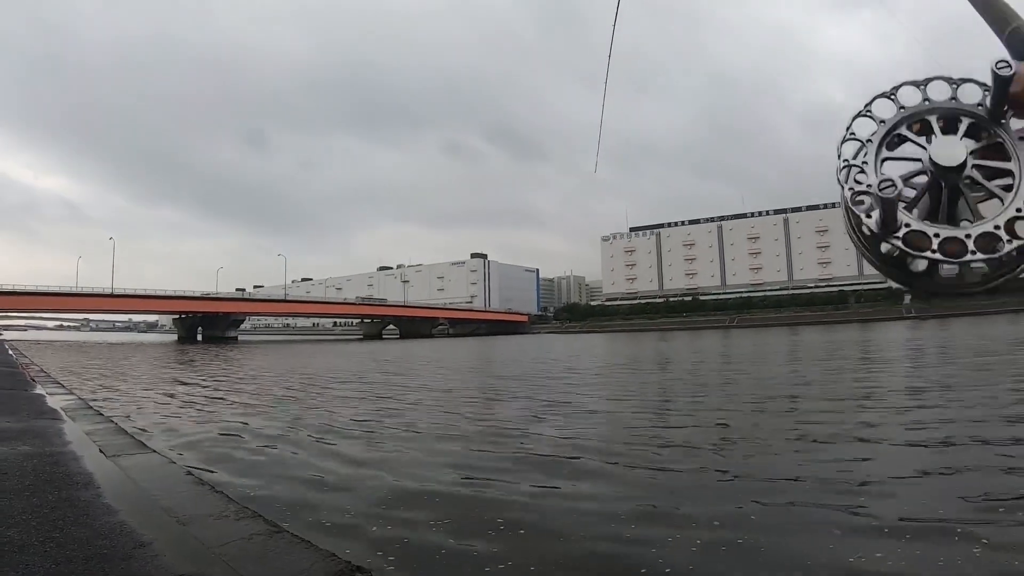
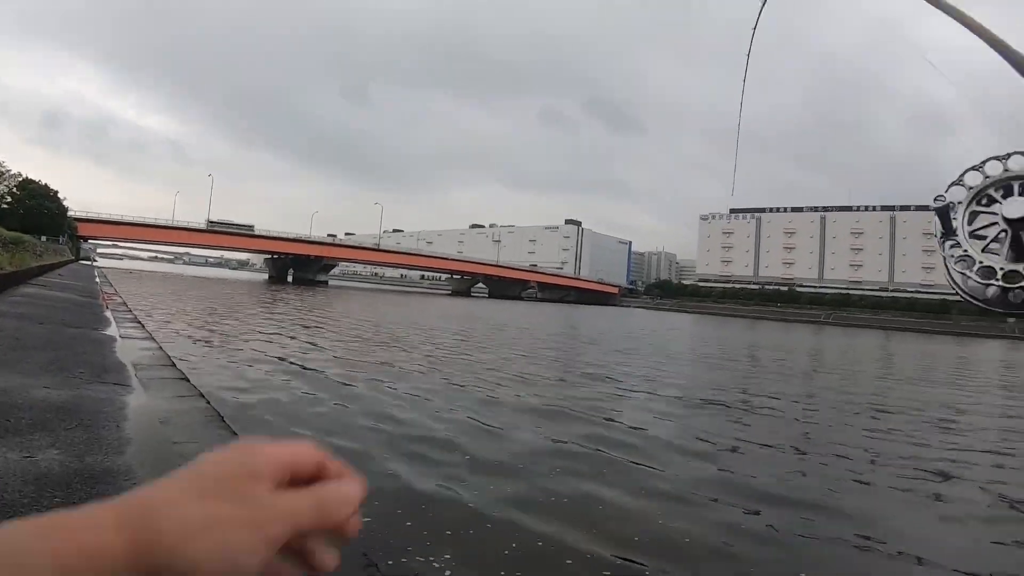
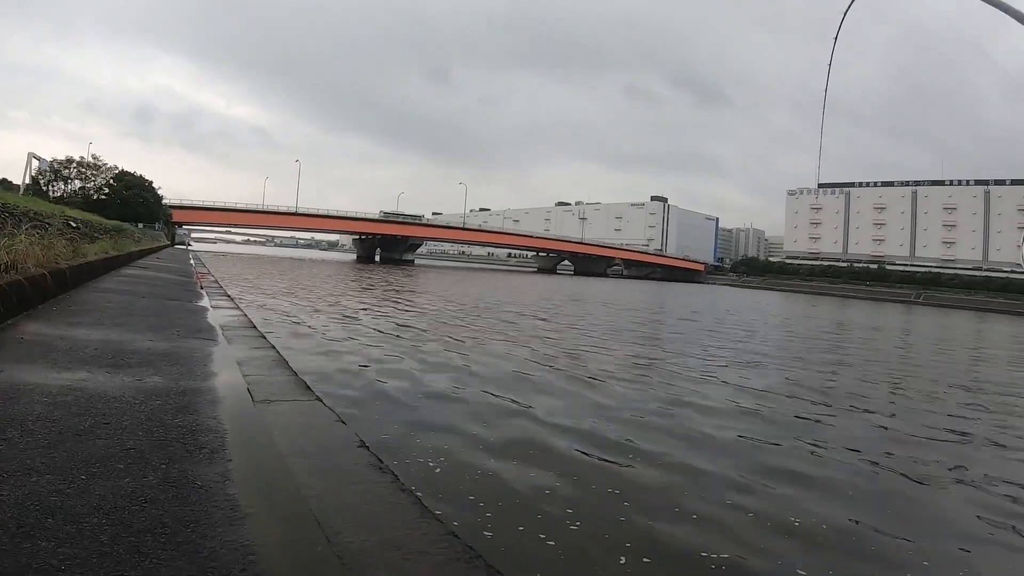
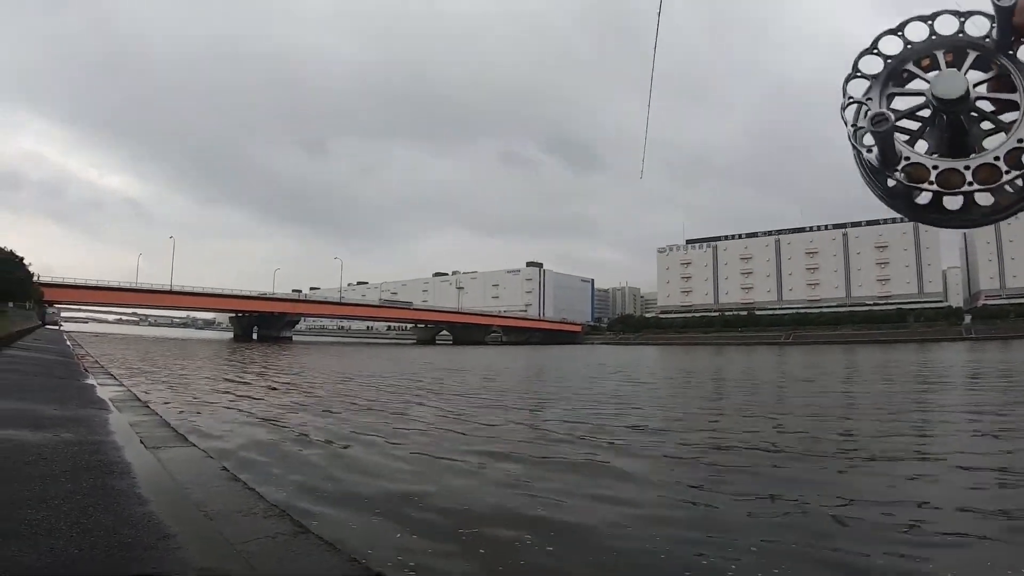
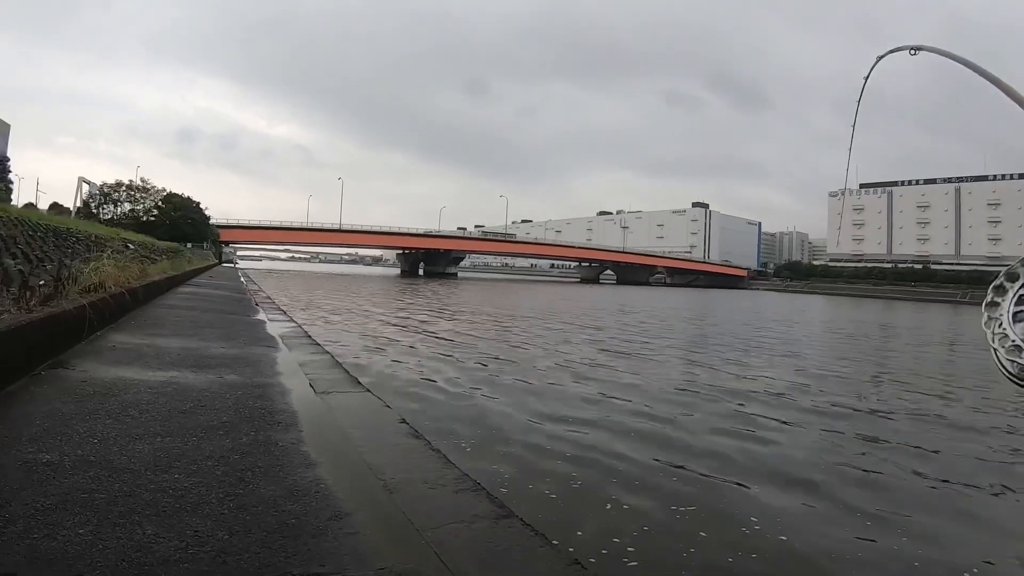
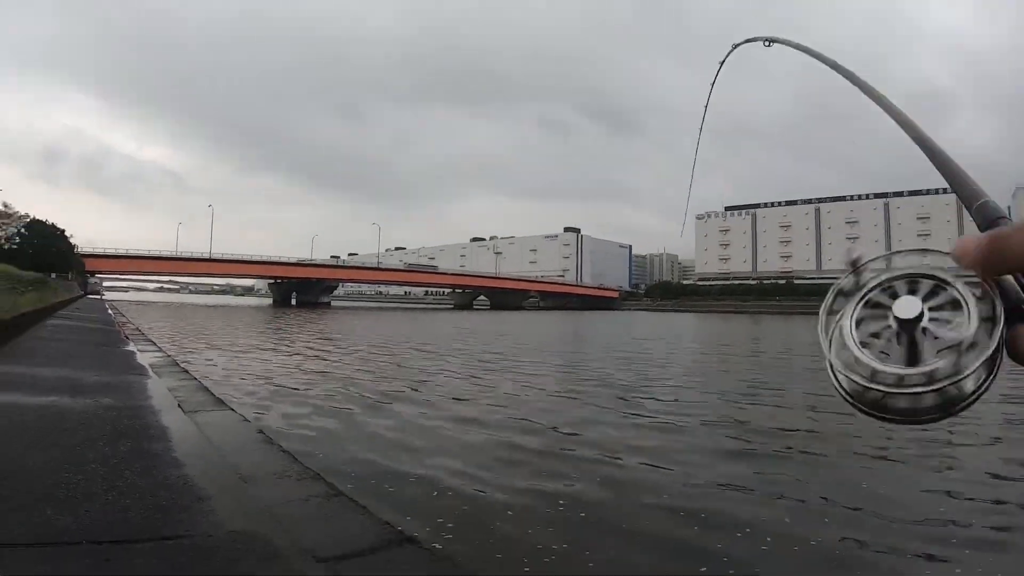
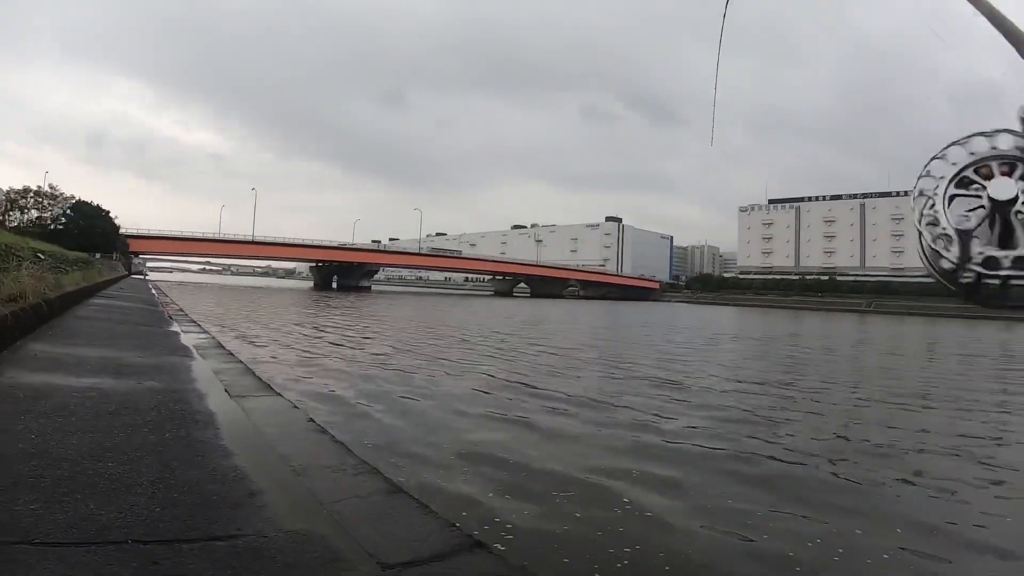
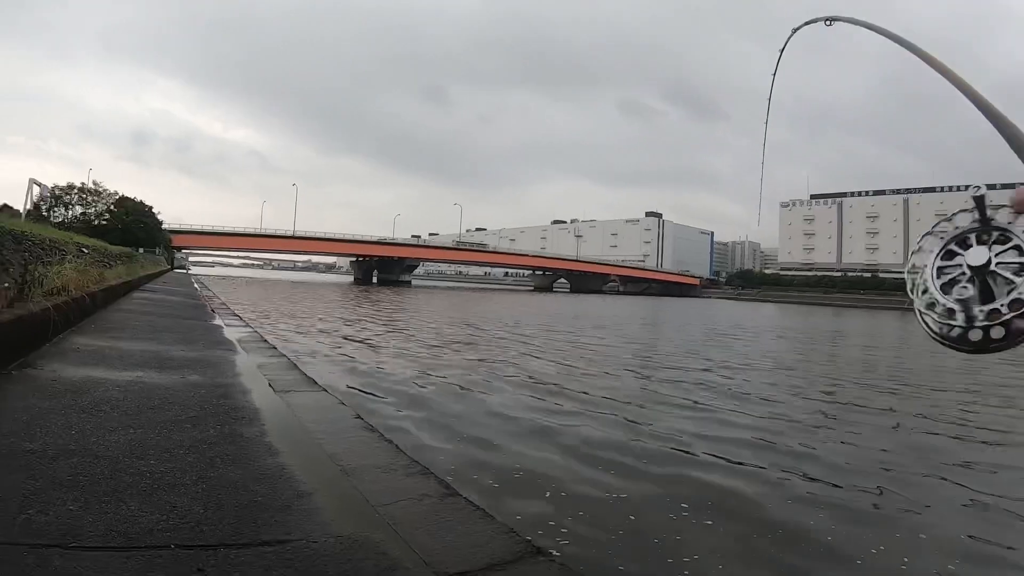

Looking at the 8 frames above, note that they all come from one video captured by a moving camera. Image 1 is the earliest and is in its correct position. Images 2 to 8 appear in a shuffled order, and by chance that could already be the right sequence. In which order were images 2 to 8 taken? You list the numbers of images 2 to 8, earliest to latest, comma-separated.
4, 6, 7, 8, 5, 3, 2
